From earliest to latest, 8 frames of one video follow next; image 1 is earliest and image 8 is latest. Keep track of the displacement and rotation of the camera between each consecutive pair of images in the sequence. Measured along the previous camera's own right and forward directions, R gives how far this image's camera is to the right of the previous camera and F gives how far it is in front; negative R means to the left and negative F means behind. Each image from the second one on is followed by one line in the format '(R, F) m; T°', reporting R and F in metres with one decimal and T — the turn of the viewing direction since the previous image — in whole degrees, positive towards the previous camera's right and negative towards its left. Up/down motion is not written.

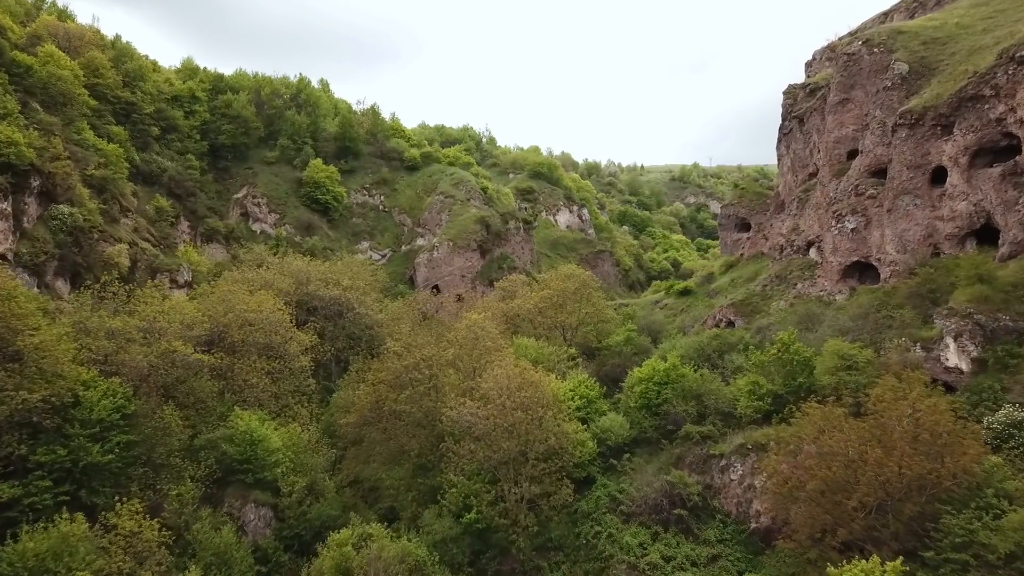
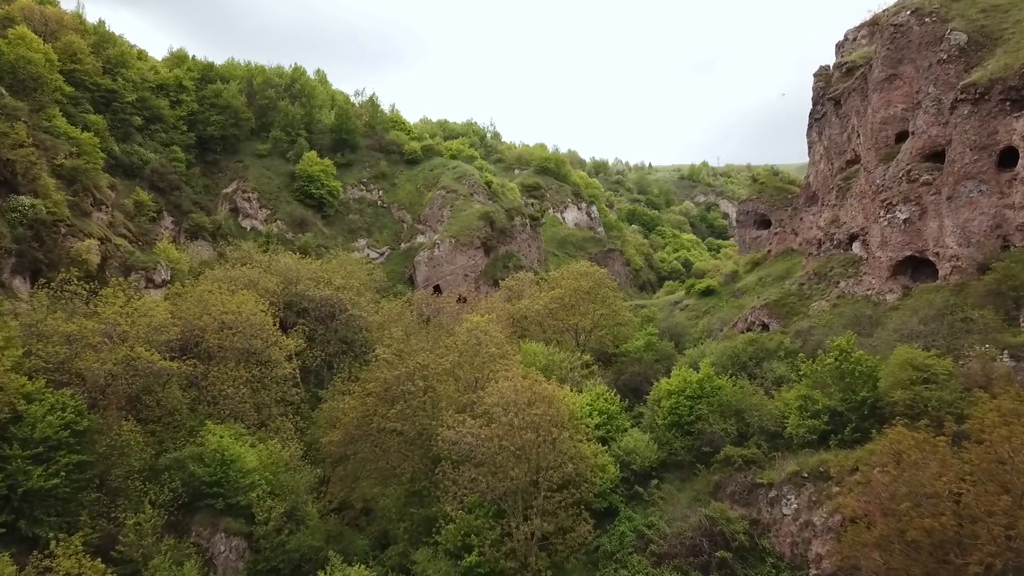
(-0.1, +4.0) m; 0°
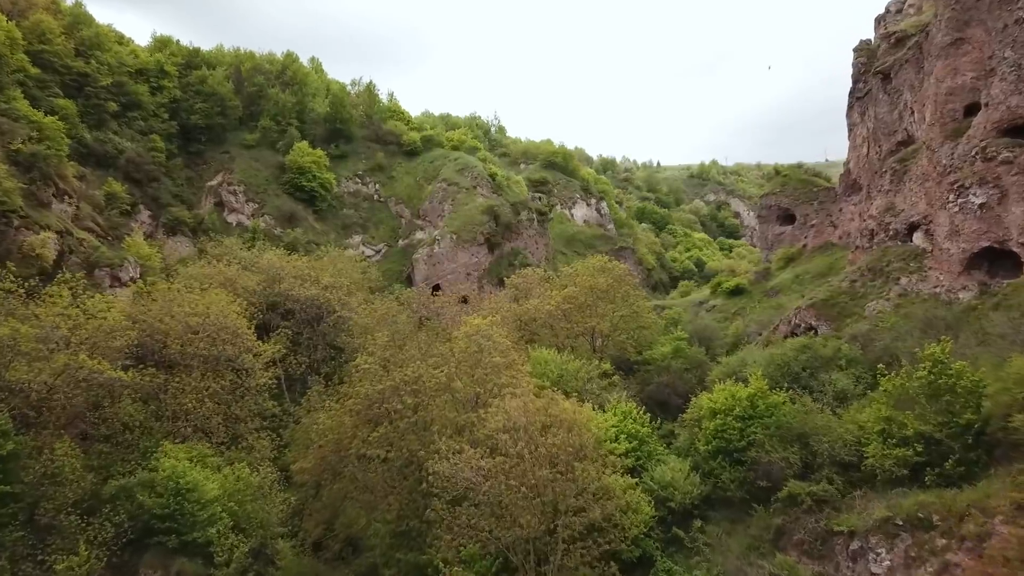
(-0.1, +4.5) m; 0°
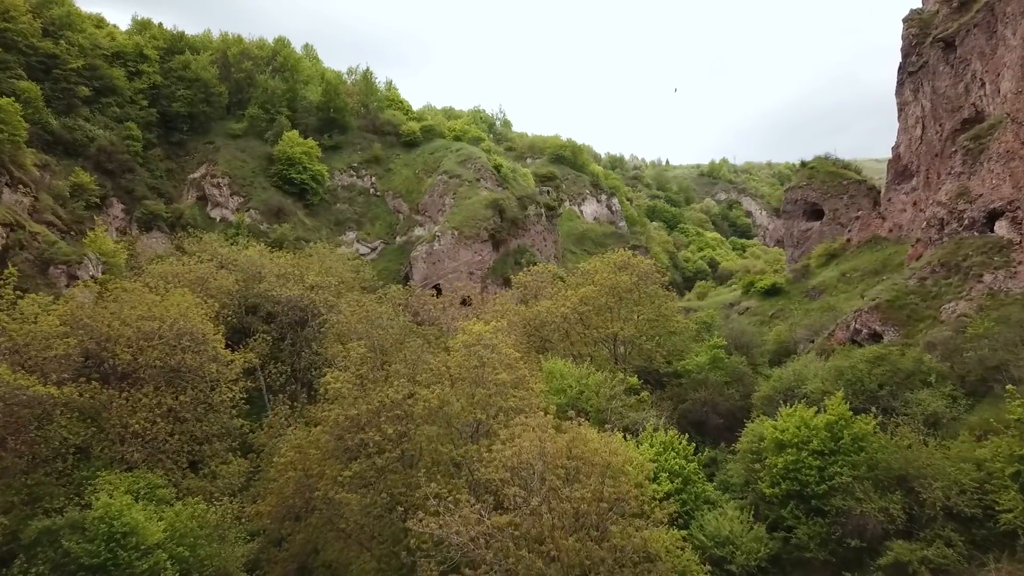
(-0.1, +4.5) m; 0°
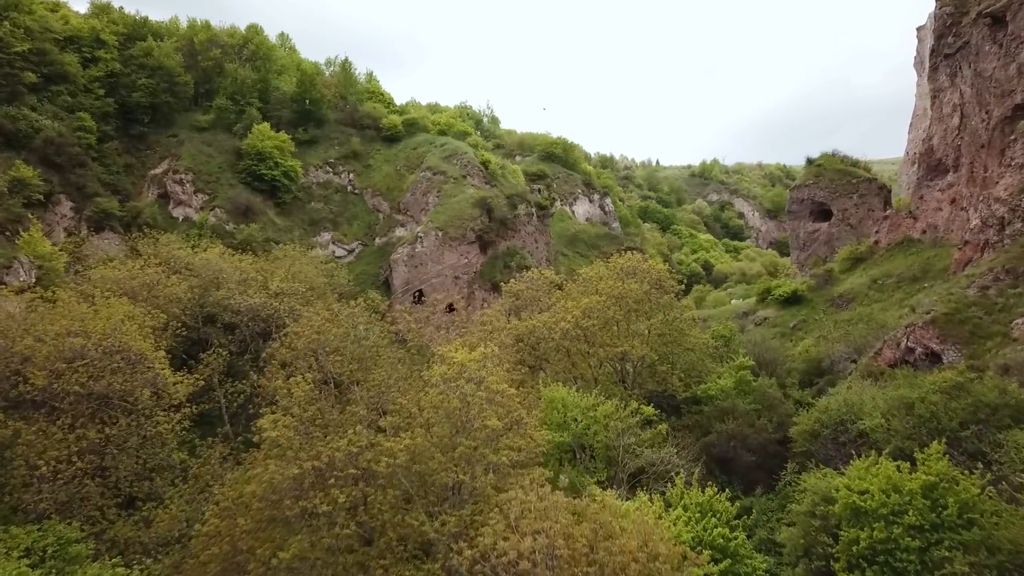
(-0.1, +4.0) m; +1°
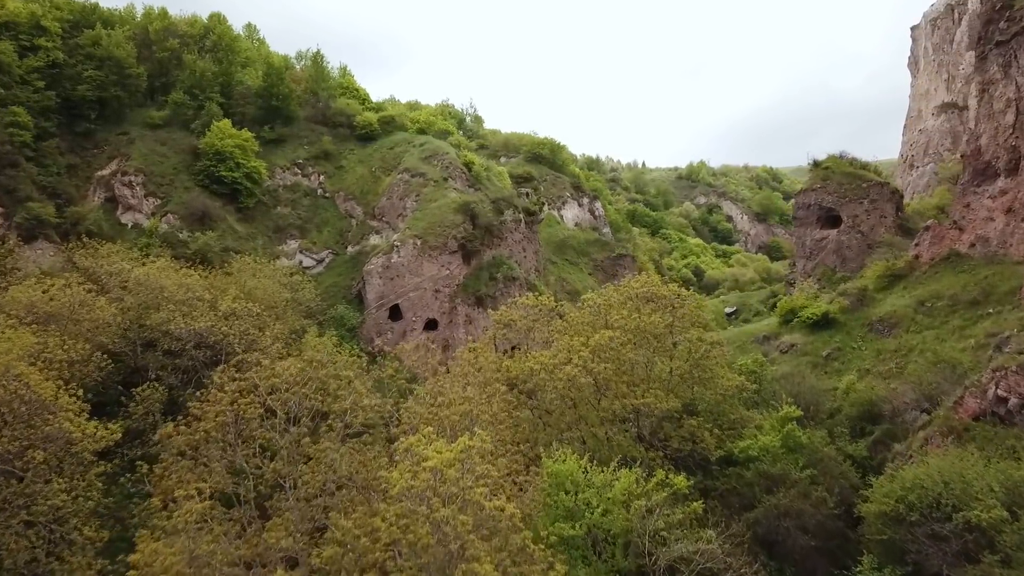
(-0.2, +4.4) m; +1°
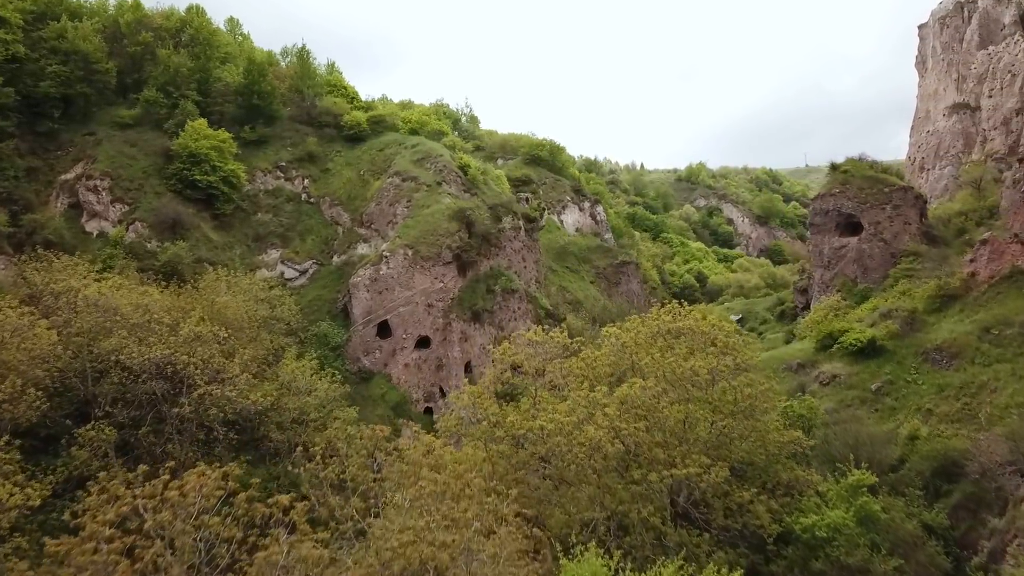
(-0.2, +3.5) m; 0°
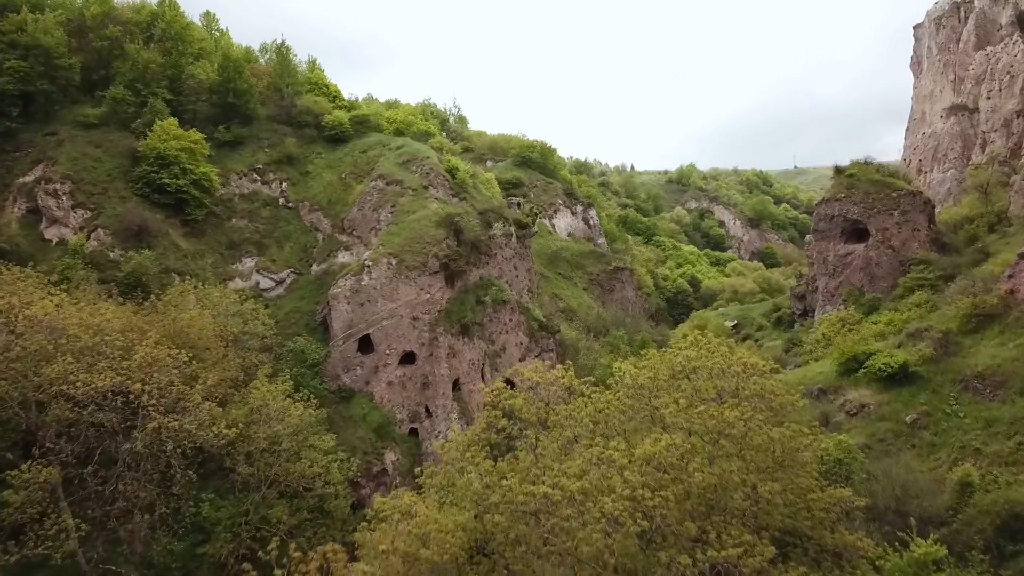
(-0.1, +2.5) m; +1°
